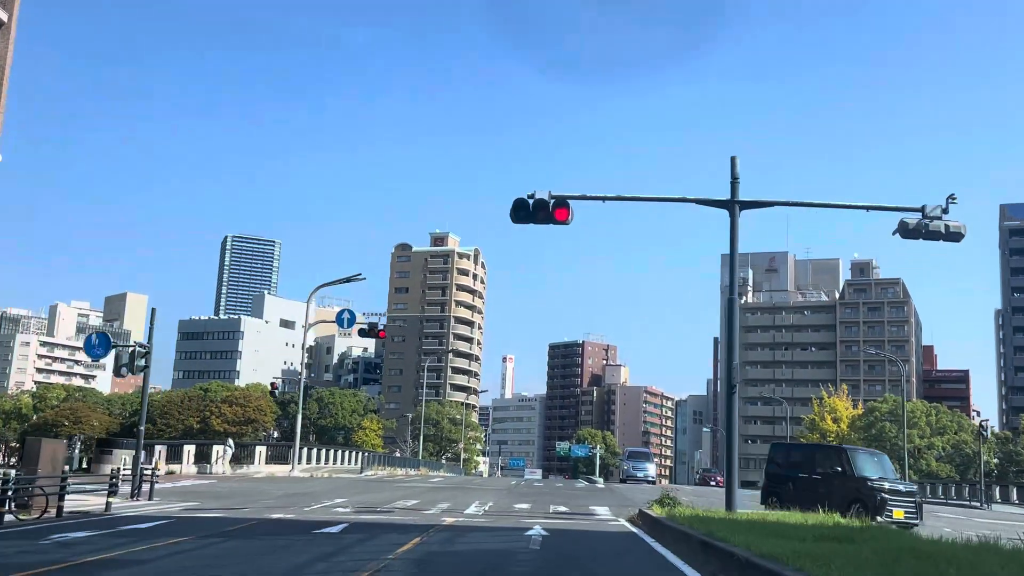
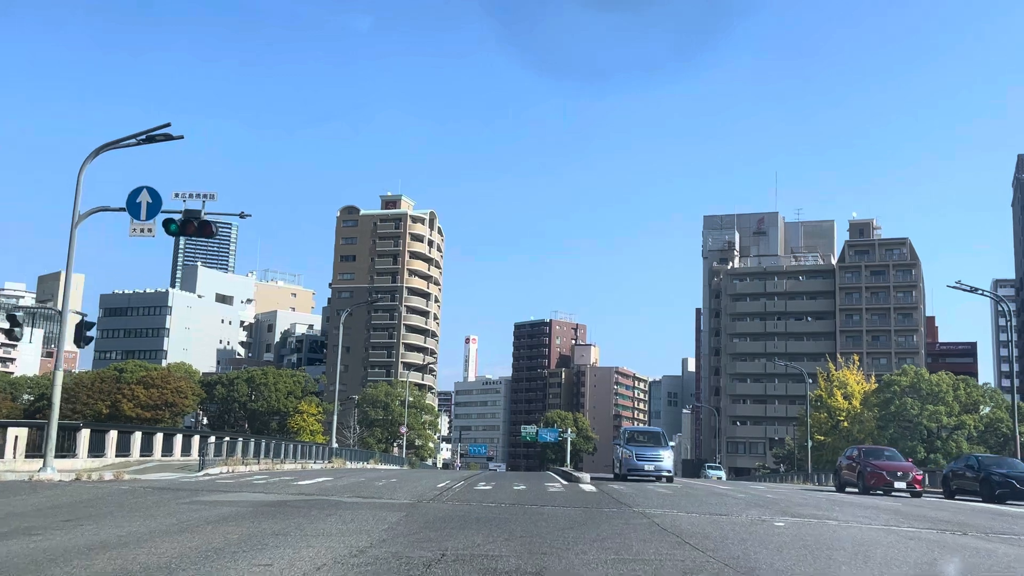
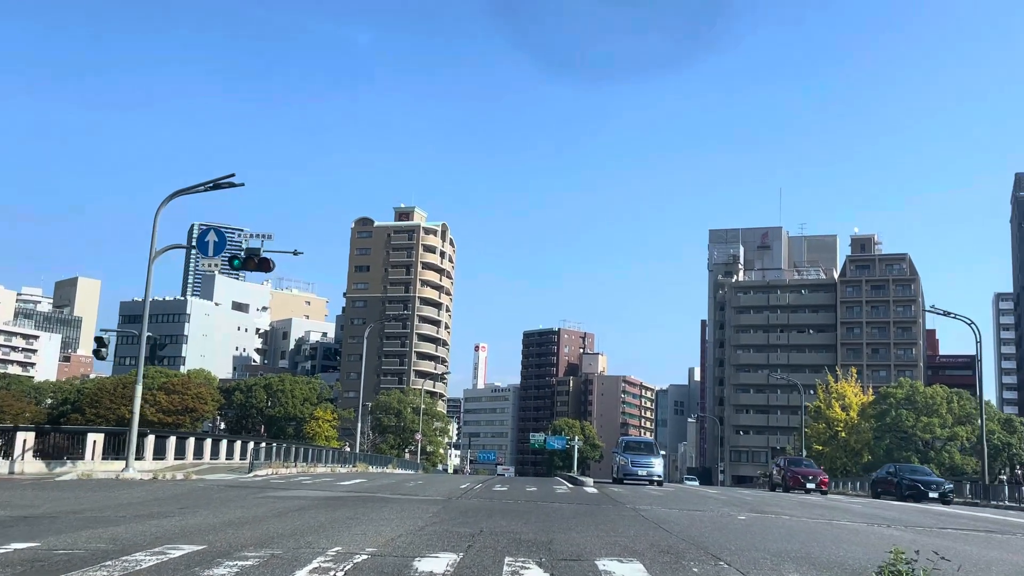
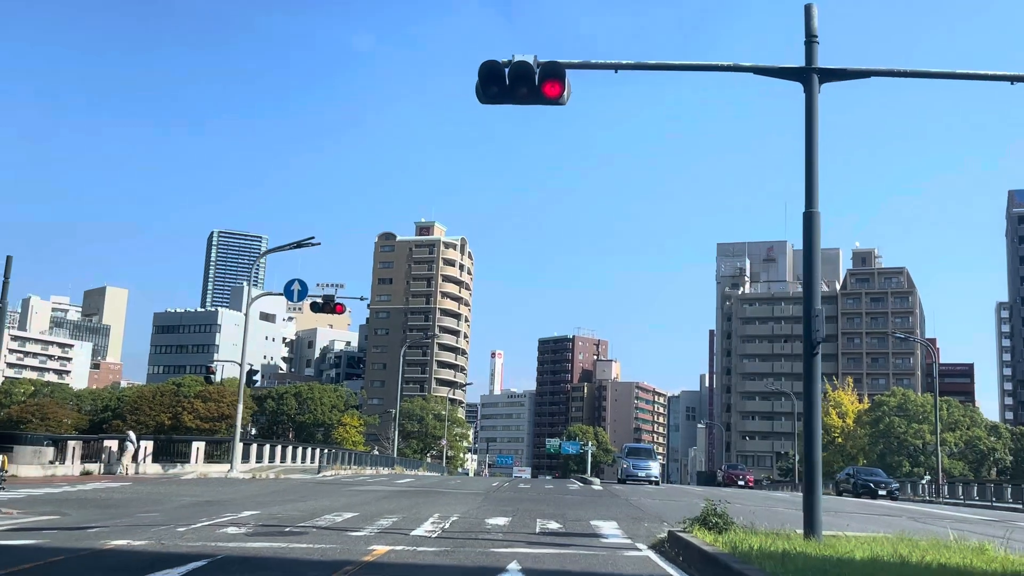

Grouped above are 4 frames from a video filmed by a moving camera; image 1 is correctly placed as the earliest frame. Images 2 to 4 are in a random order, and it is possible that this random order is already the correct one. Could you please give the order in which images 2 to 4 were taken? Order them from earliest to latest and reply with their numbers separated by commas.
4, 3, 2
